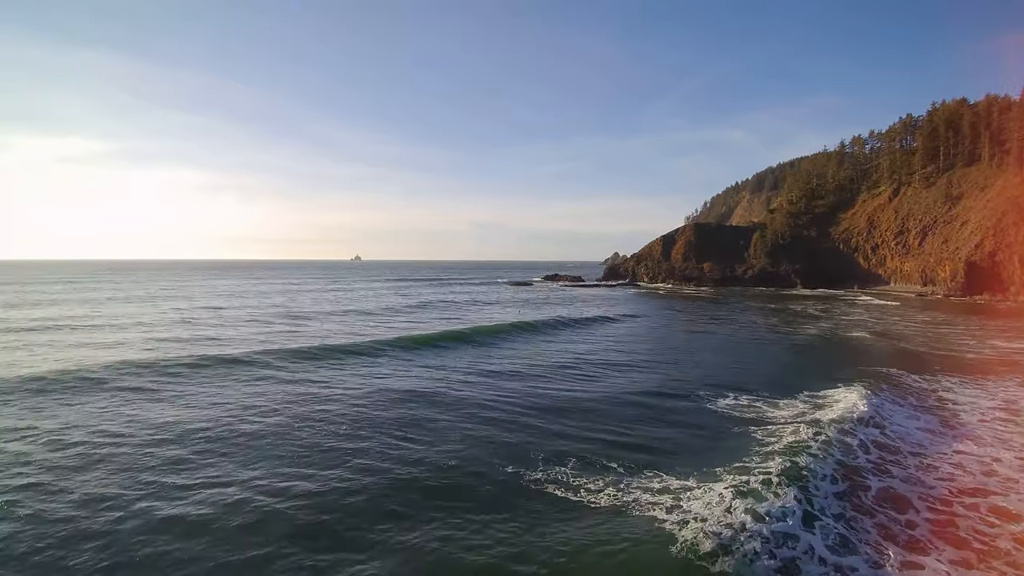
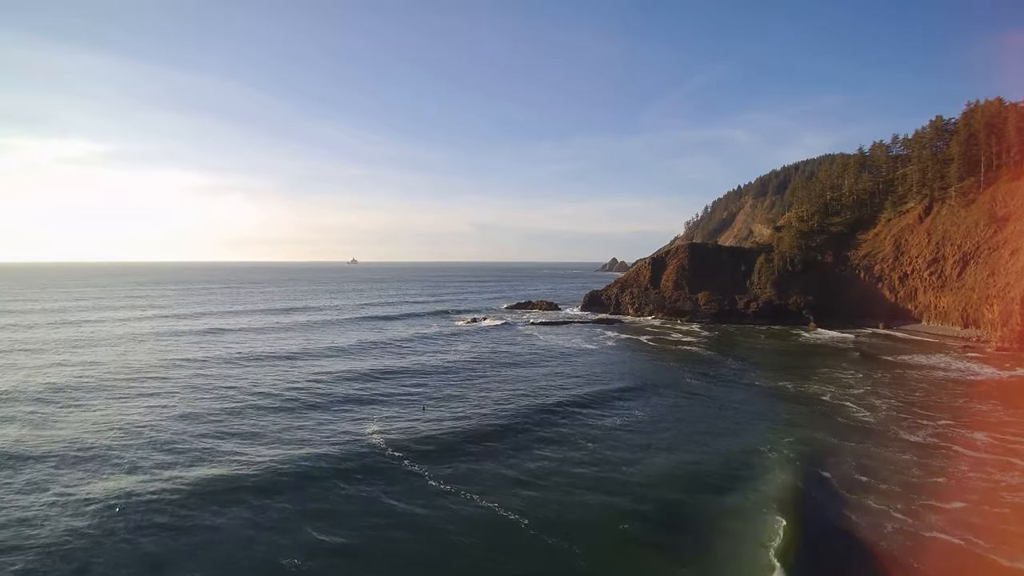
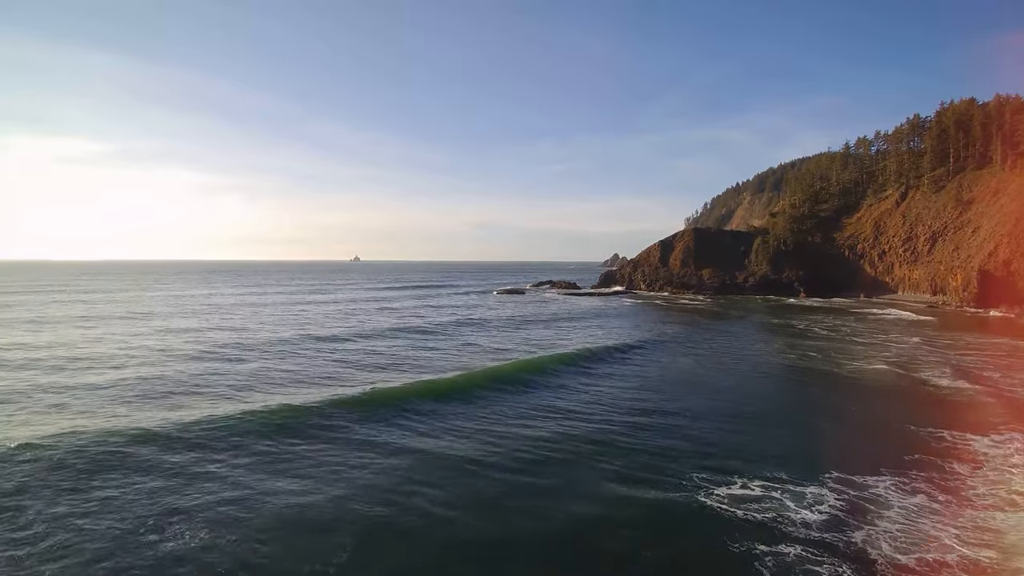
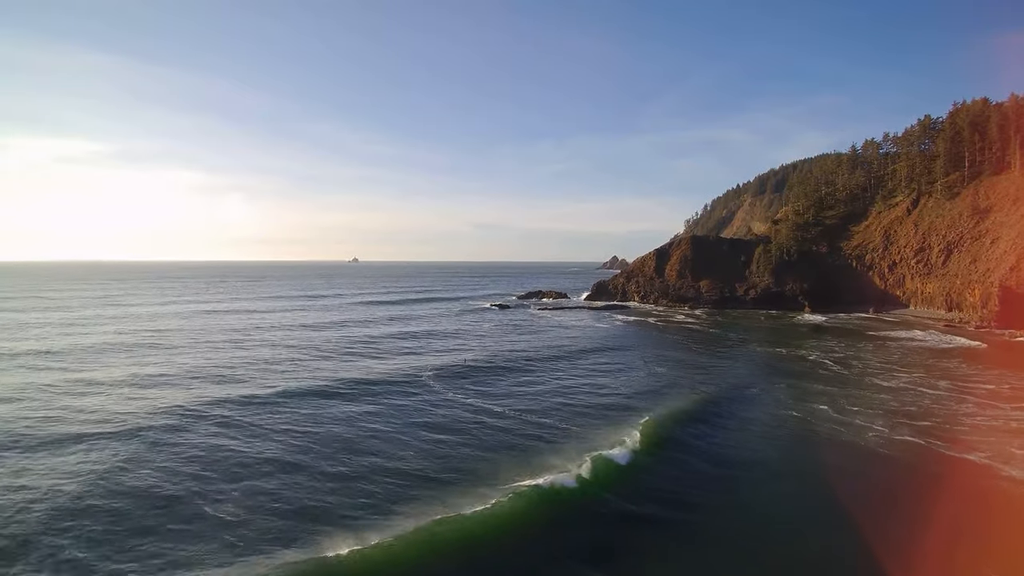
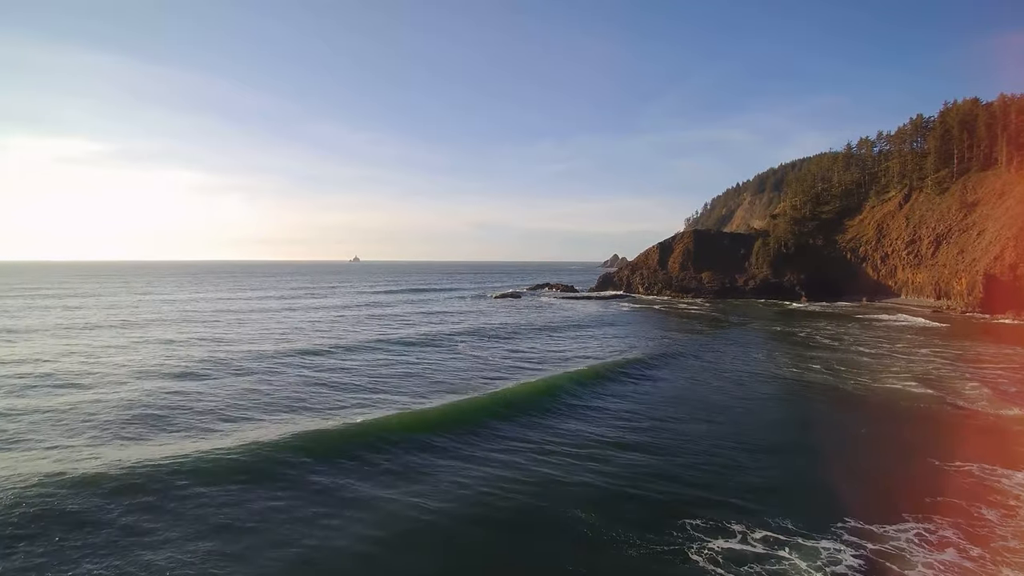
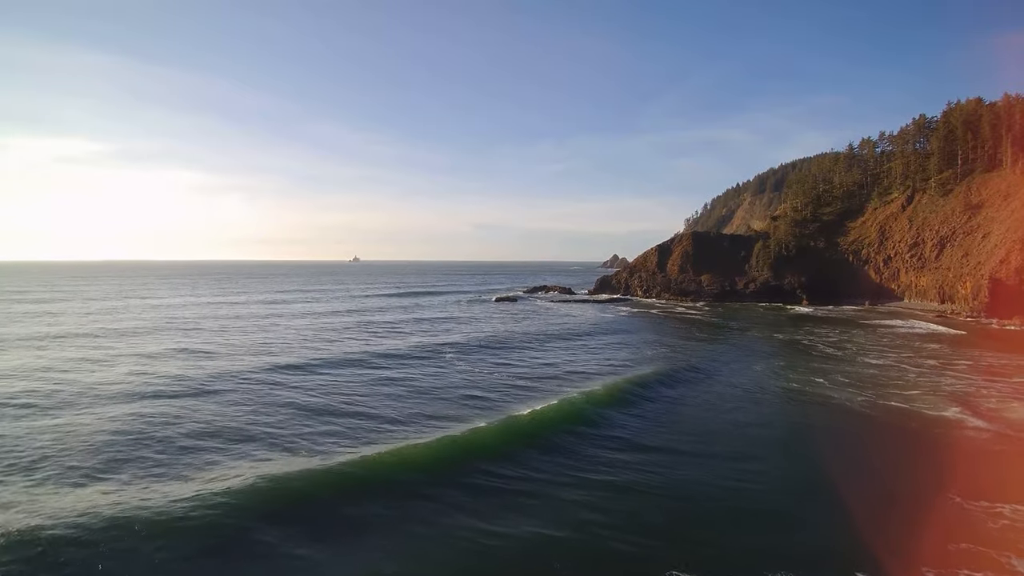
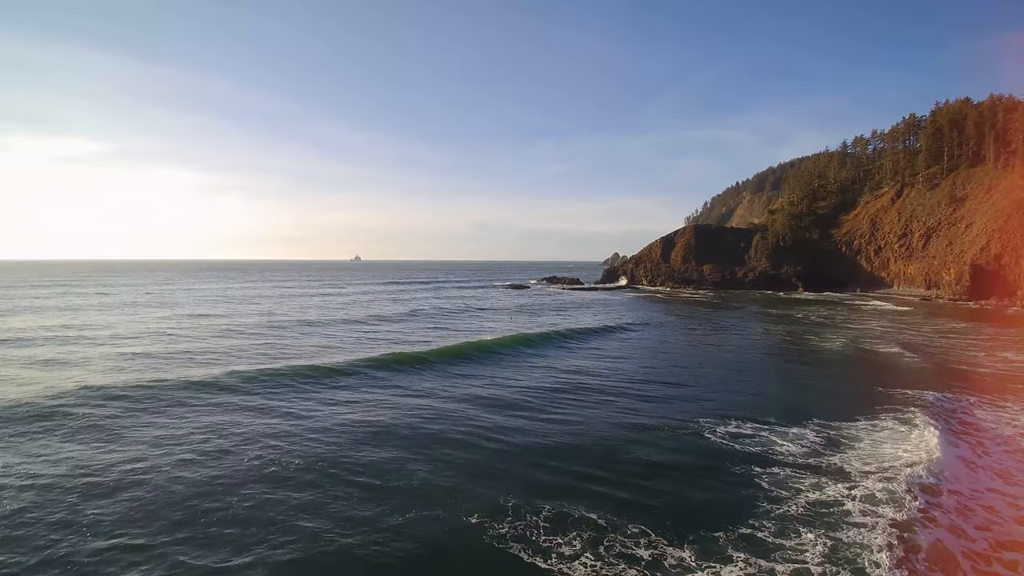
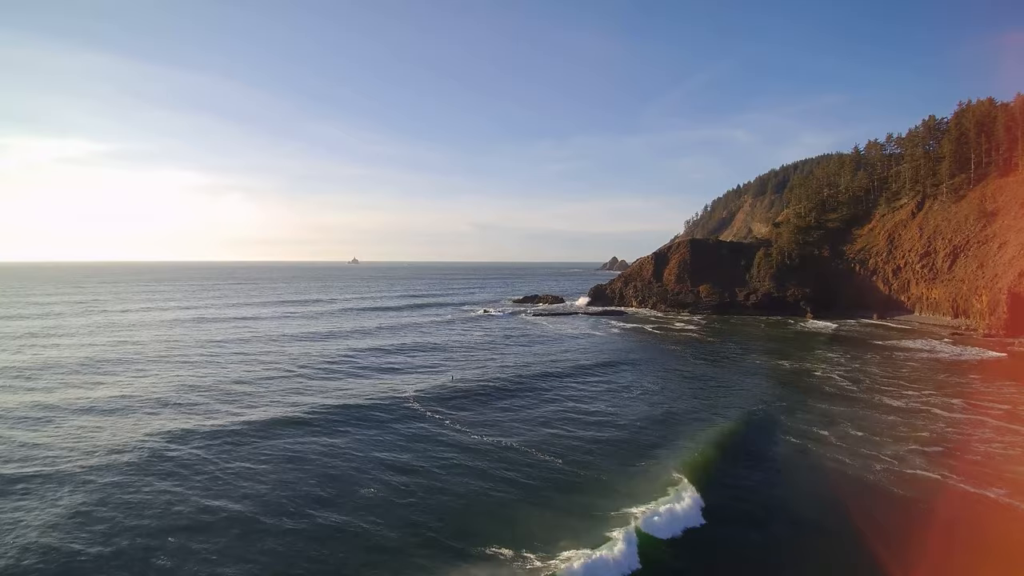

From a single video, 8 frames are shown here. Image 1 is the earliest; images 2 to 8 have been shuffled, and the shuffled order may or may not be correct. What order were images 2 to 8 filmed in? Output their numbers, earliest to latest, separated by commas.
7, 3, 5, 6, 4, 8, 2
